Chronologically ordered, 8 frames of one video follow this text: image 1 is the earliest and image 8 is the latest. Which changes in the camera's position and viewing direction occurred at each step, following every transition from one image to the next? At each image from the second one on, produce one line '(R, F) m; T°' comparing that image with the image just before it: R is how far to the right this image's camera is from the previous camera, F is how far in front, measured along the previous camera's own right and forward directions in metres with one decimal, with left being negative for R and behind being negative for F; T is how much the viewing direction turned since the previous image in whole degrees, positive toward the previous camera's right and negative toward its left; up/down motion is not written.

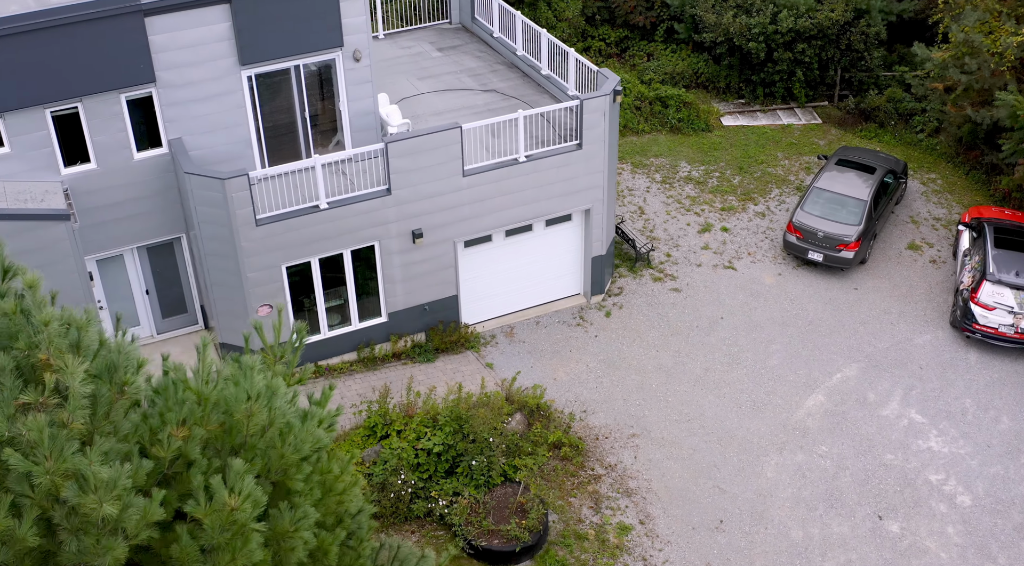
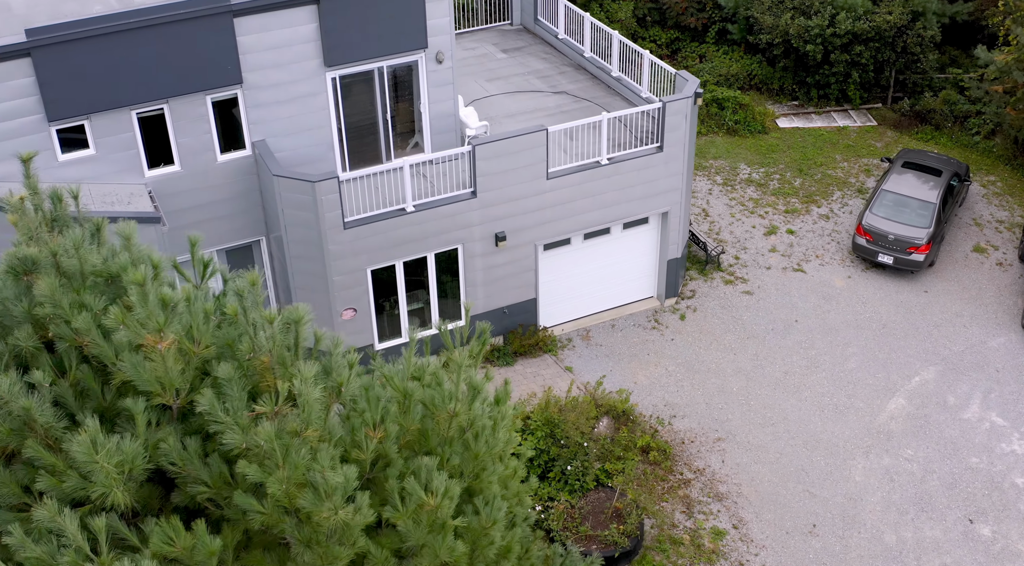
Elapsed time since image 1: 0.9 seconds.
(-1.7, +0.1) m; +1°
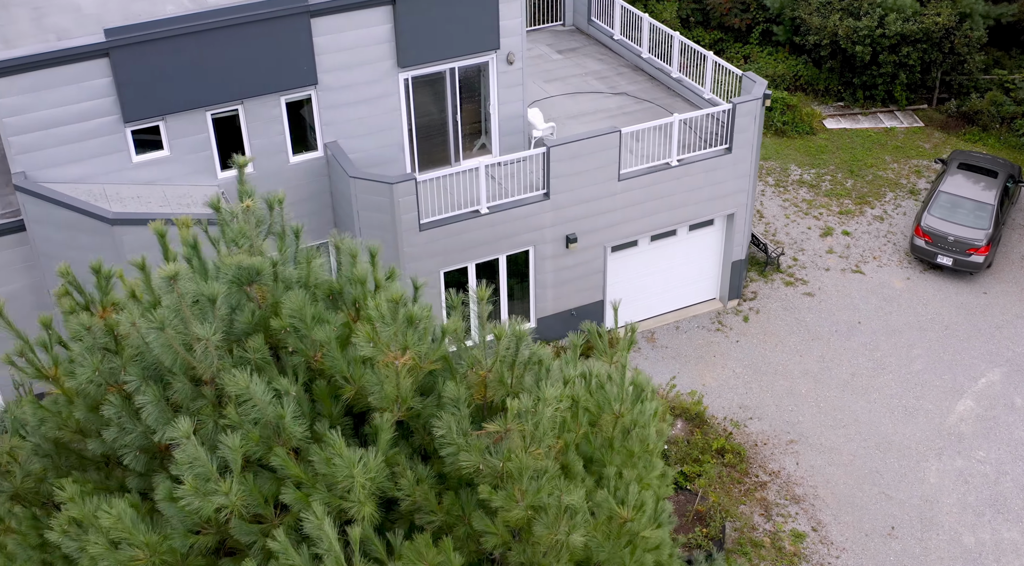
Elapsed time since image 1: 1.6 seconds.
(-1.4, +0.1) m; +1°
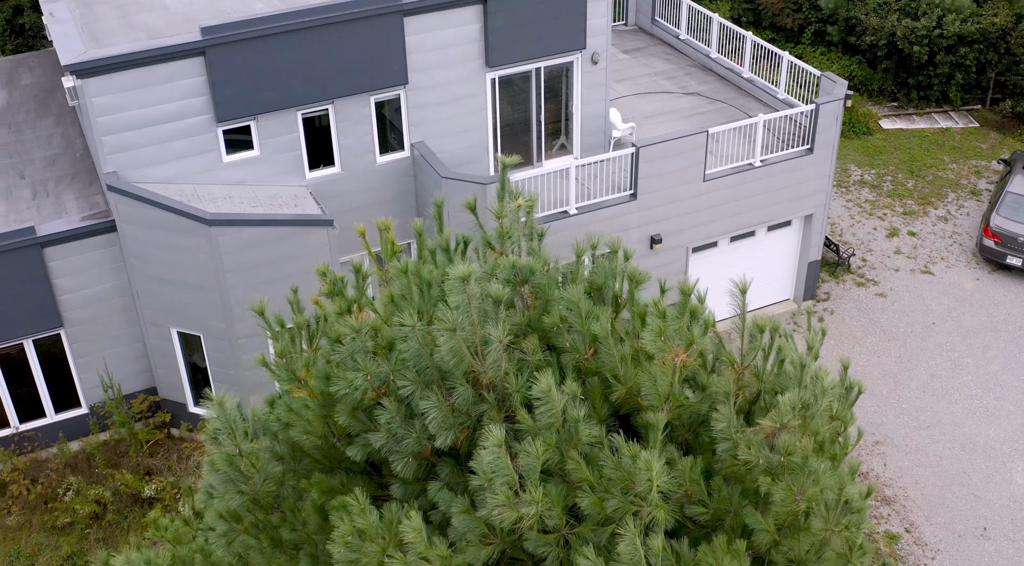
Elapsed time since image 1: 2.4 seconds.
(-1.7, +0.1) m; +1°
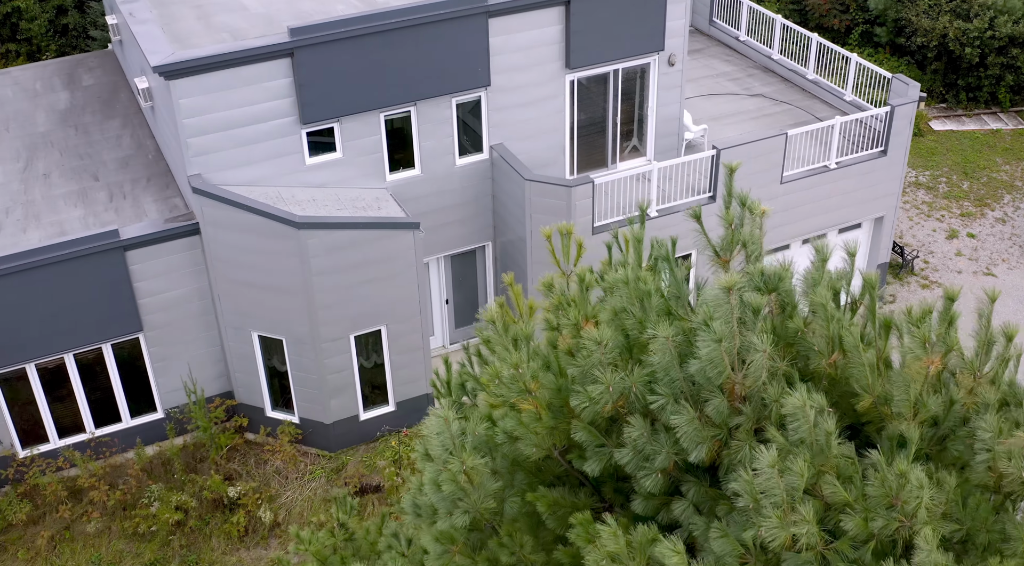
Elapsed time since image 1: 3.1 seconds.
(-1.5, +0.1) m; +1°
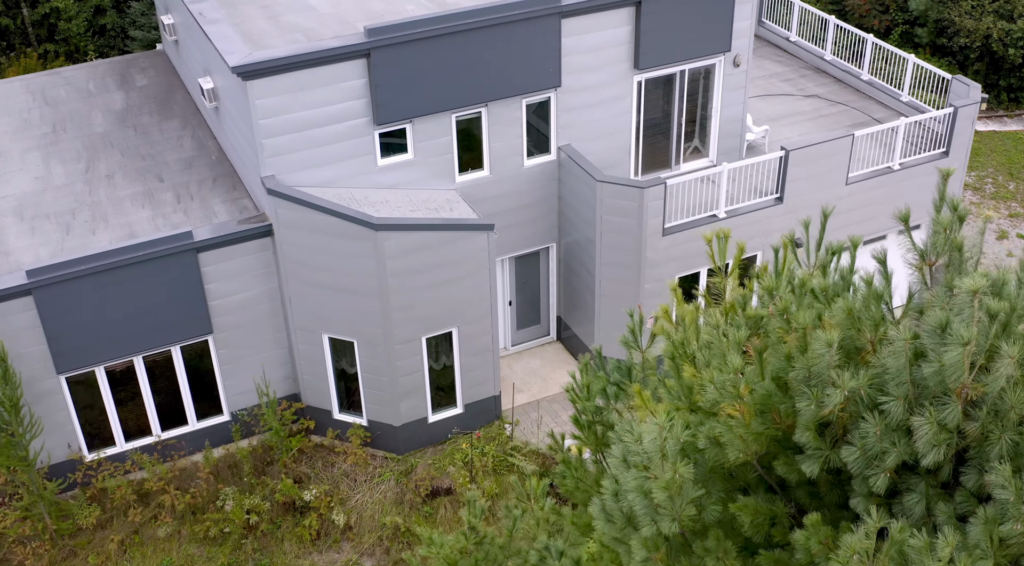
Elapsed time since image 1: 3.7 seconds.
(-1.3, +0.1) m; 0°
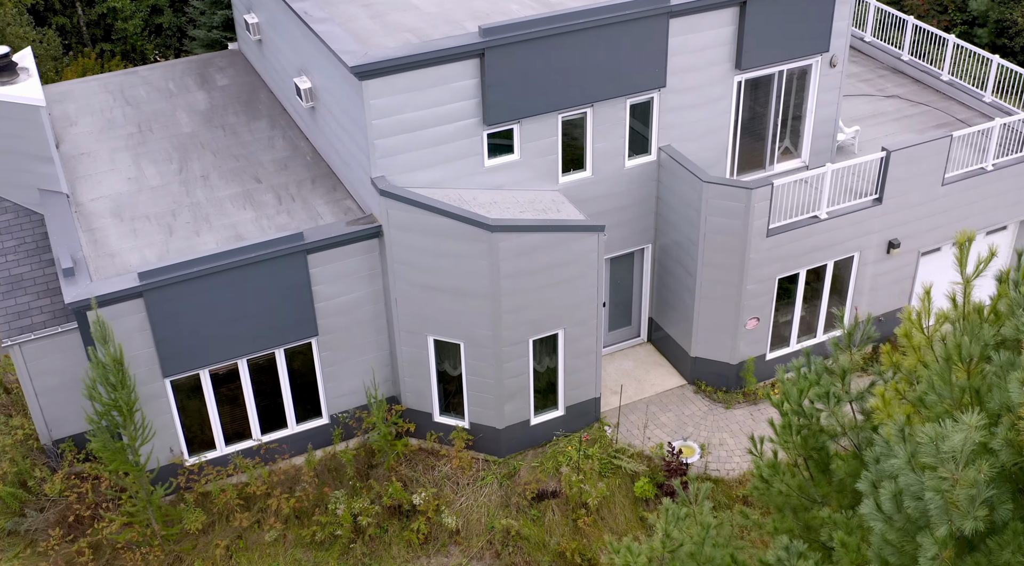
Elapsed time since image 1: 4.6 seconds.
(-1.9, +0.1) m; +1°
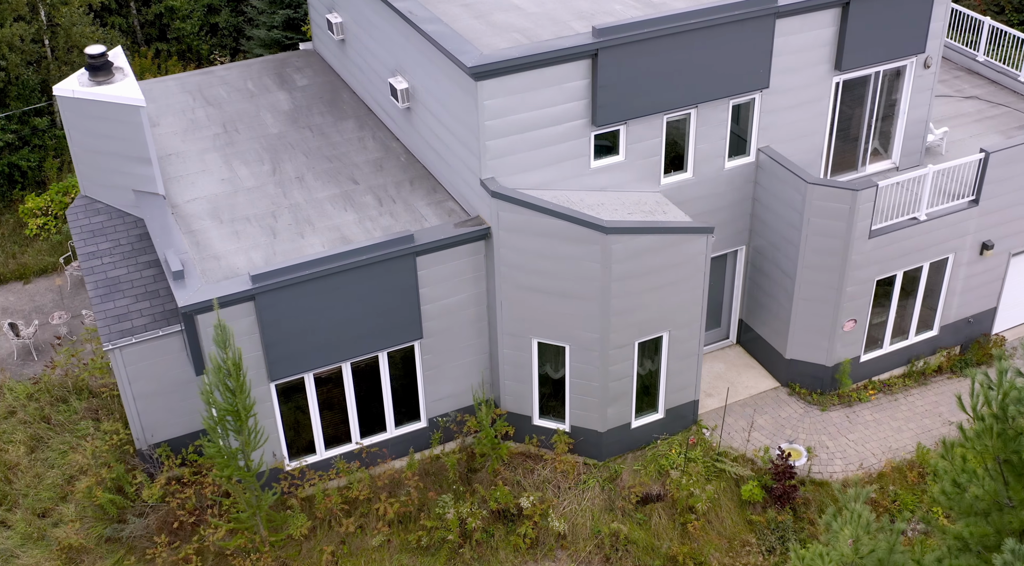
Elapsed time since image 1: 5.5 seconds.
(-1.8, +0.1) m; +1°
